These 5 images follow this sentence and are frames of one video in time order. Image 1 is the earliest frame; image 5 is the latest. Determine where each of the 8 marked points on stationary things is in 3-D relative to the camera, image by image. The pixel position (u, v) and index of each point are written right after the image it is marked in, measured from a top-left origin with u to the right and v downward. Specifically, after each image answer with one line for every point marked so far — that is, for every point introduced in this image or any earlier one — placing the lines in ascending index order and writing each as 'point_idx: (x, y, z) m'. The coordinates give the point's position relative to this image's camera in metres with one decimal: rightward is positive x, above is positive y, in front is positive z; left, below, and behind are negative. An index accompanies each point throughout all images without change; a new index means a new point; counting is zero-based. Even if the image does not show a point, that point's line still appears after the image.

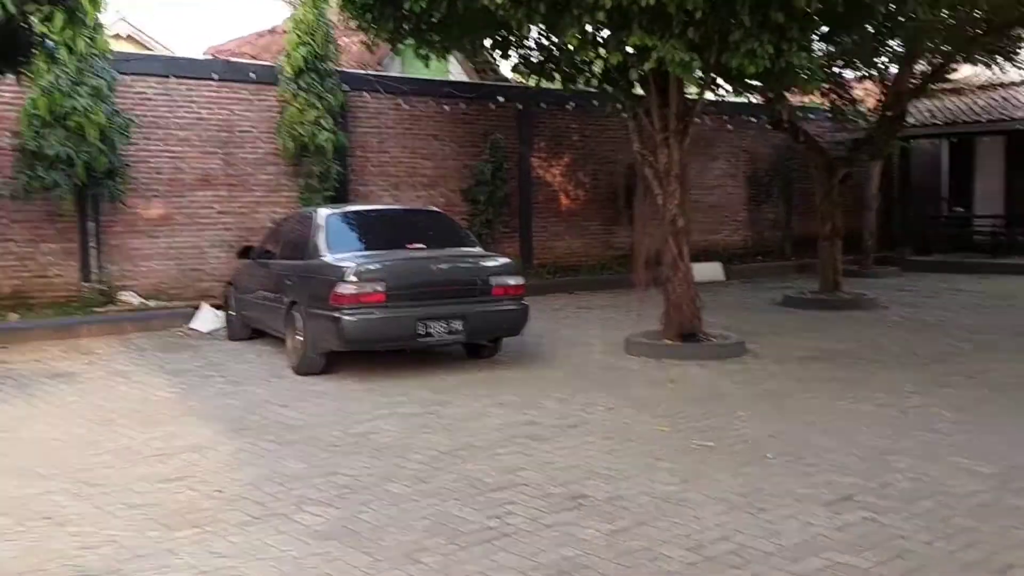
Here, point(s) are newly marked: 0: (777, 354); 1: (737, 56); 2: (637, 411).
0: (+2.6, -0.6, +9.2) m
1: (+1.9, +1.9, +7.6) m
2: (+0.9, -0.9, +6.9) m
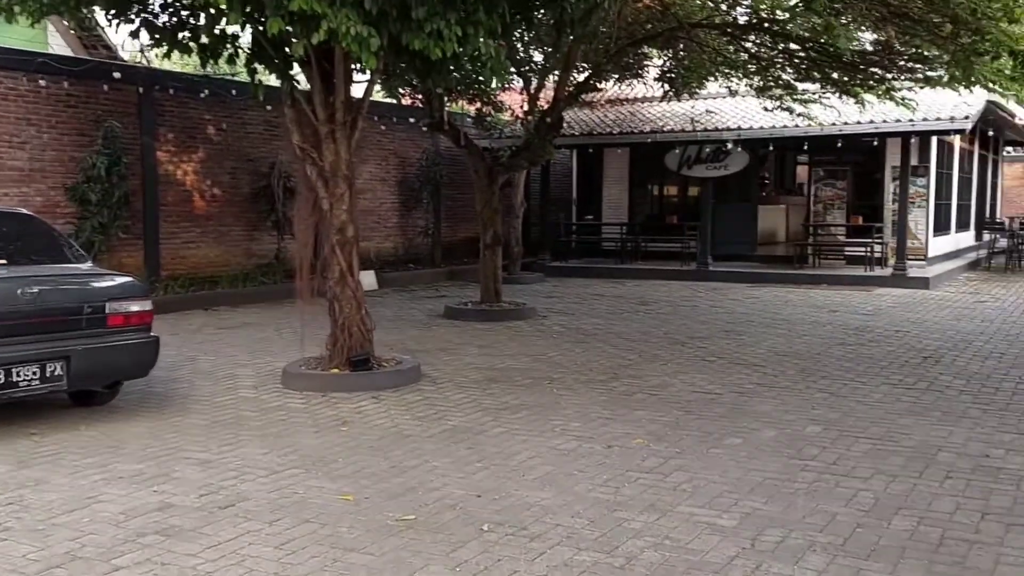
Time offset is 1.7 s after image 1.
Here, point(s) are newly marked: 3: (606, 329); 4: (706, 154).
0: (-0.5, -0.8, +8.3) m
1: (-0.7, +1.8, +6.5) m
2: (-1.2, -1.1, +5.5) m
3: (+1.2, -0.5, +11.2) m
4: (+3.7, +2.6, +17.8) m
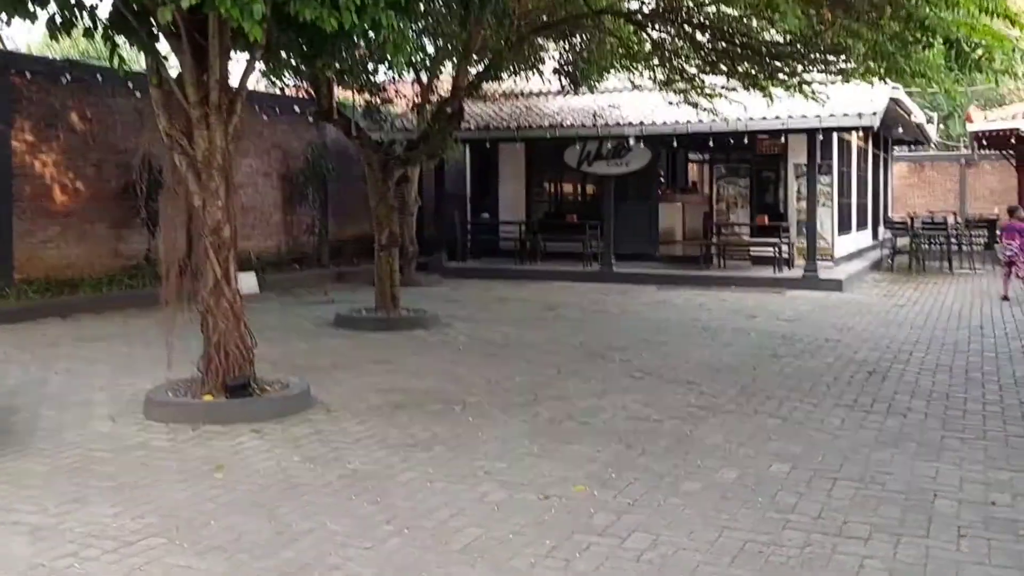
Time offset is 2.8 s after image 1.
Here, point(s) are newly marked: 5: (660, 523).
0: (-1.3, -0.9, +7.2) m
1: (-1.2, +1.7, +5.4) m
2: (-1.6, -1.2, +4.3) m
3: (+0.1, -0.6, +10.2) m
4: (+1.8, +2.6, +17.1) m
5: (+0.7, -1.1, +4.3) m
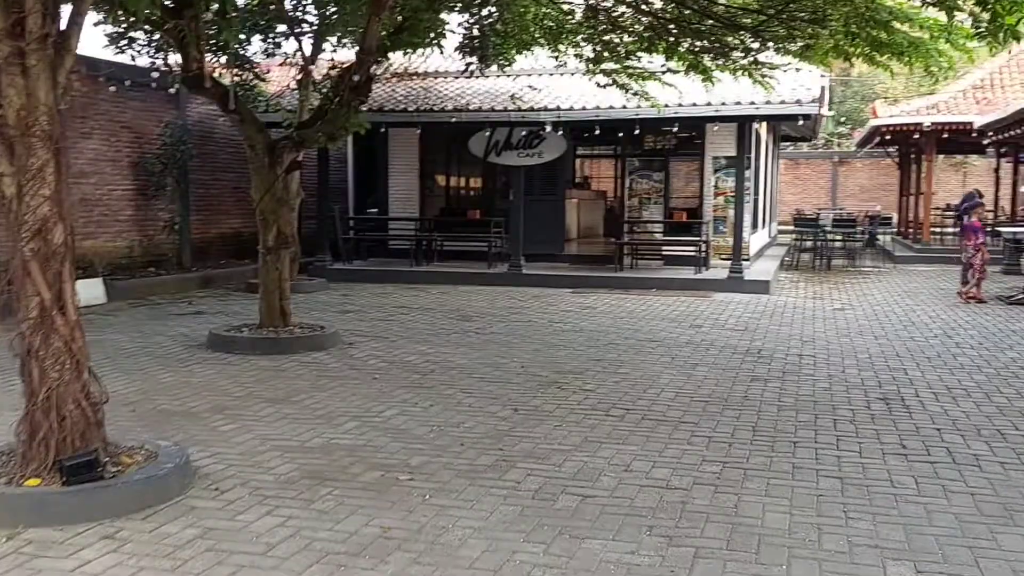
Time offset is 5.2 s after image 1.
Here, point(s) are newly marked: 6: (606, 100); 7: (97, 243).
0: (-1.5, -1.0, +5.2) m
1: (-1.2, +1.5, +3.4) m
2: (-1.4, -1.3, +2.3) m
3: (-0.6, -0.7, +8.4) m
4: (0.0, +2.5, +15.4) m
5: (+0.9, -1.2, +2.6) m
6: (+1.5, +3.0, +14.5) m
7: (-5.9, +0.6, +13.0) m
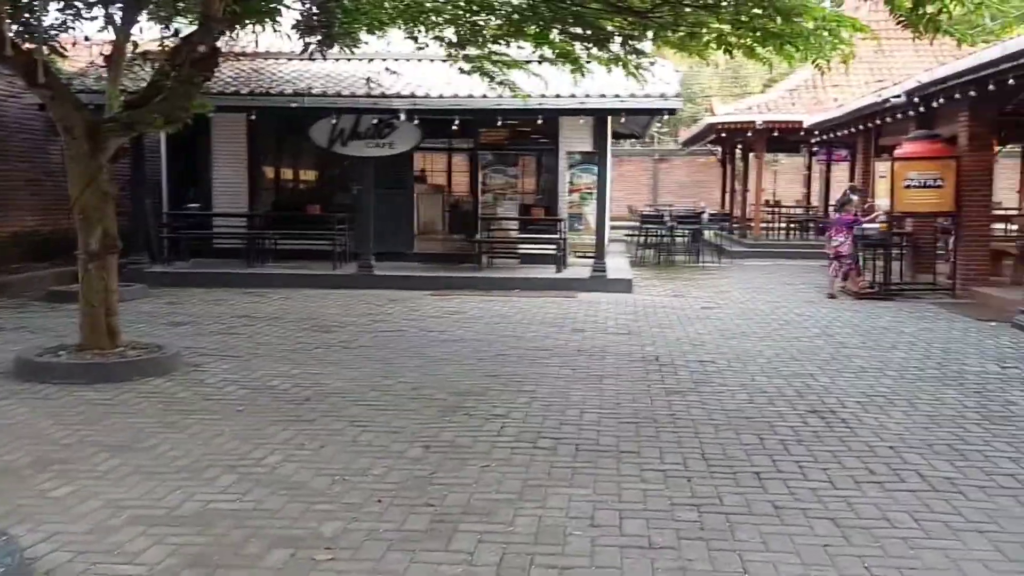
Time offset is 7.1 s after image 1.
0: (-1.8, -1.1, +3.9) m
1: (-1.1, +1.4, +2.2) m
2: (-1.1, -1.5, +1.1) m
3: (-1.6, -0.8, +7.2) m
4: (-2.4, +2.5, +14.2) m
5: (+1.1, -1.3, +1.9) m
6: (-0.7, +2.9, +13.6) m
7: (-7.6, +0.5, +10.7) m
